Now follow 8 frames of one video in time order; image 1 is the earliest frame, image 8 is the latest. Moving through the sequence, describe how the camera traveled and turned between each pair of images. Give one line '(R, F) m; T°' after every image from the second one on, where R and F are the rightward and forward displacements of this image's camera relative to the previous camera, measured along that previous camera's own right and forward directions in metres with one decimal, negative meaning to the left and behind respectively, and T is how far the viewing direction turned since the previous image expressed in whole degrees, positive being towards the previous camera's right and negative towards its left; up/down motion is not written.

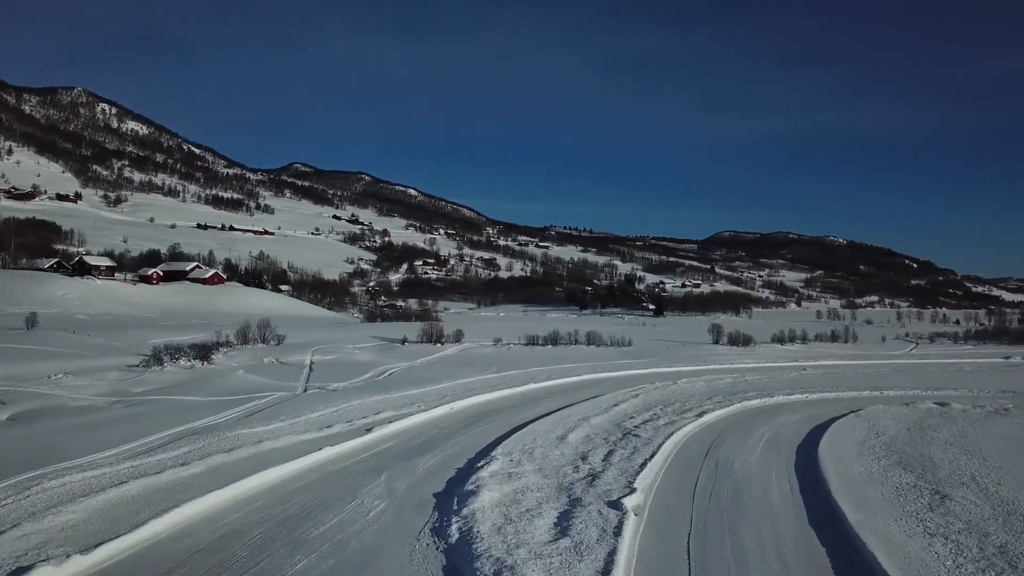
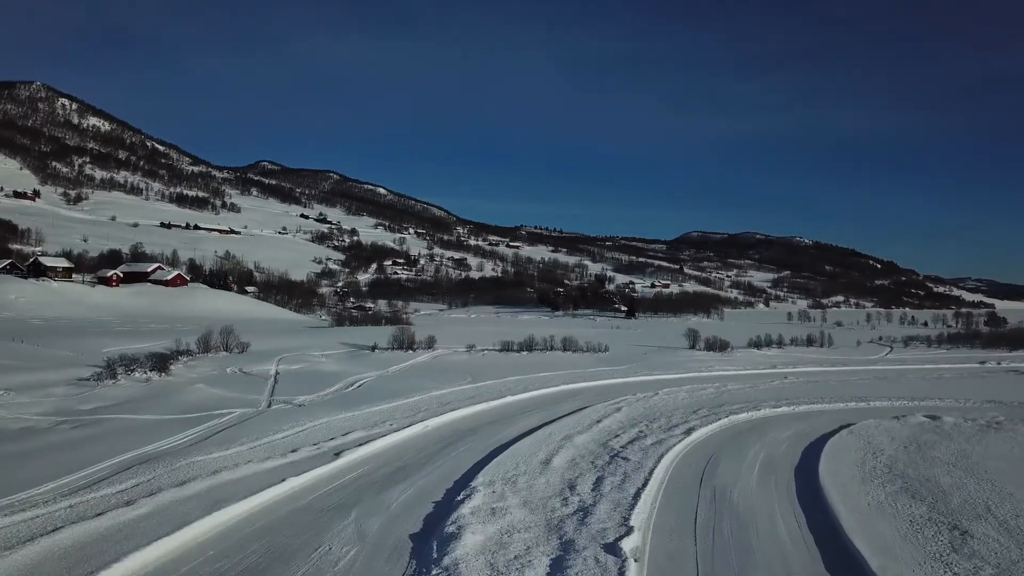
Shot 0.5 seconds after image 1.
(-0.1, +0.6) m; +2°
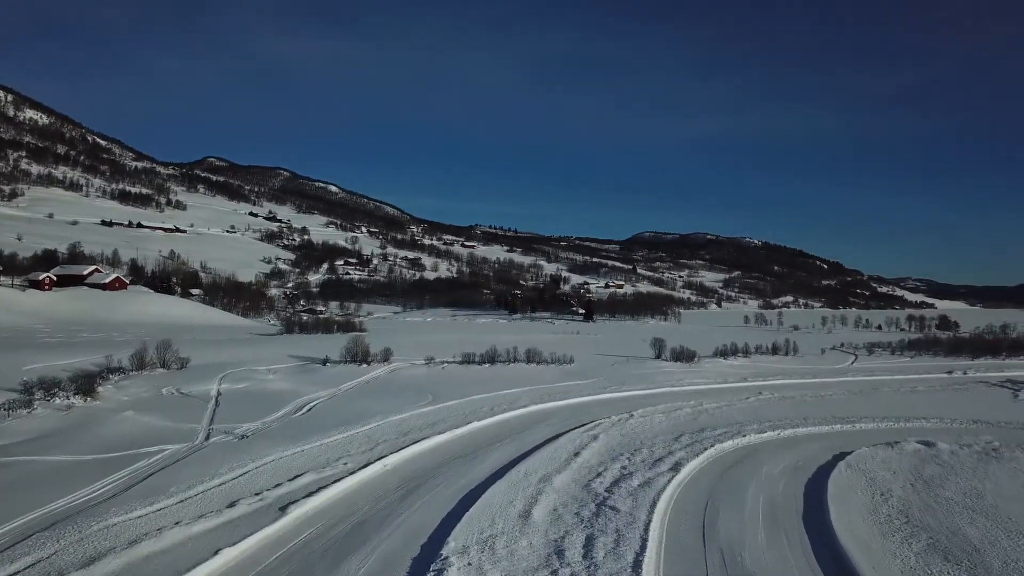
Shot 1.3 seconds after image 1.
(-0.2, +1.1) m; +3°
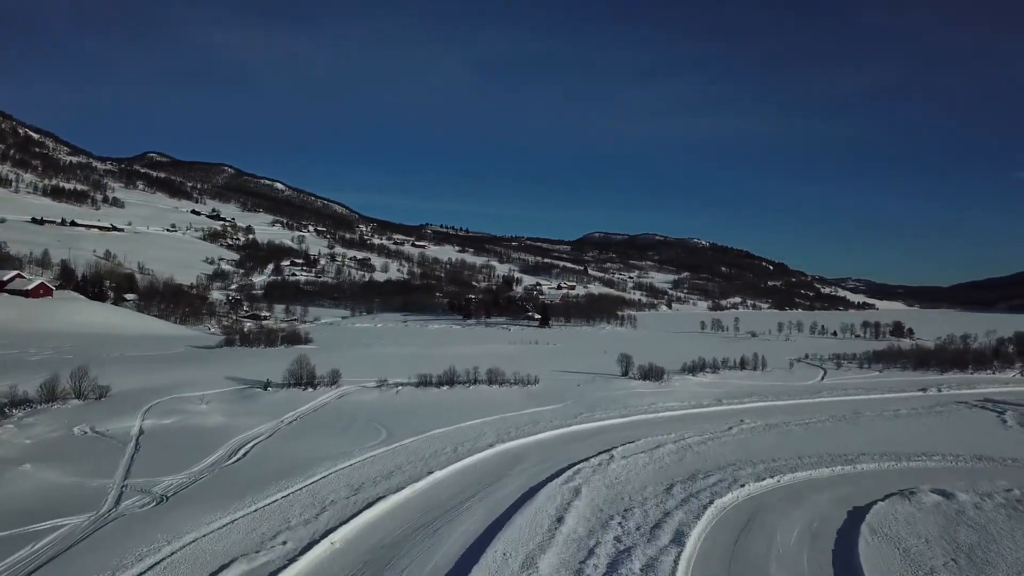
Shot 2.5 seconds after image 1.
(-0.3, +1.5) m; +4°
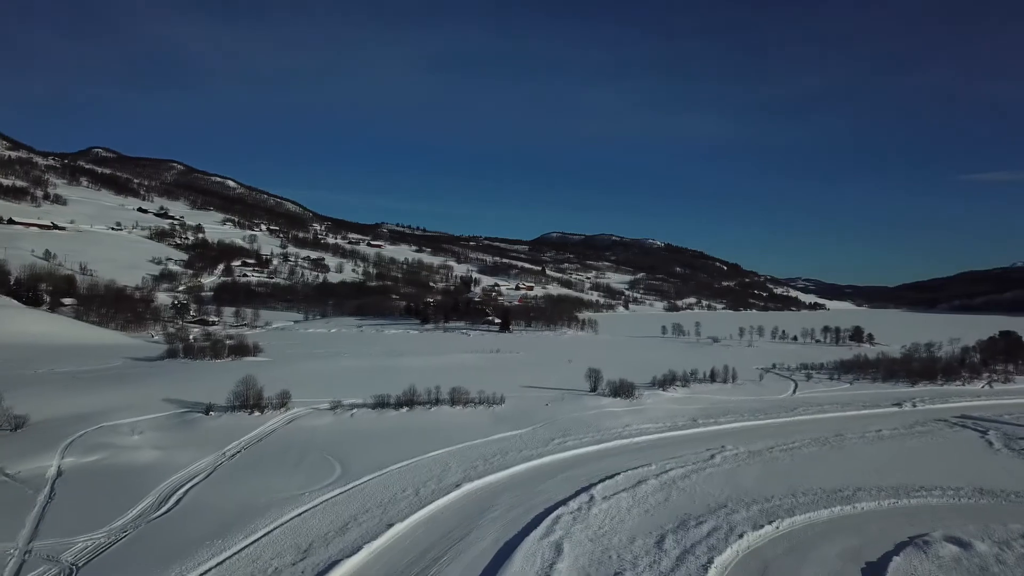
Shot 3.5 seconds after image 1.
(-0.2, +1.2) m; +3°
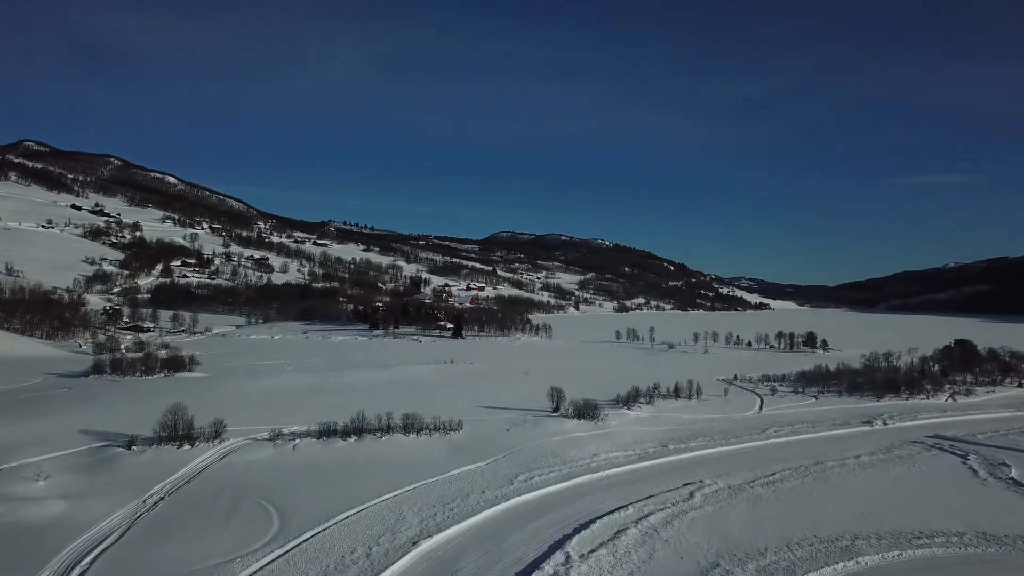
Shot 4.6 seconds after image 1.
(-0.2, +1.4) m; +4°
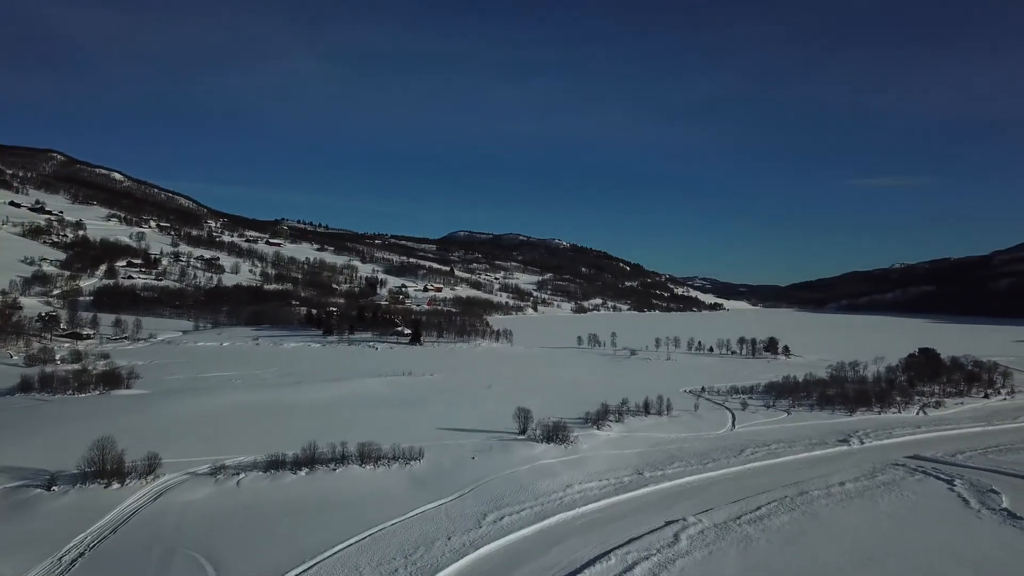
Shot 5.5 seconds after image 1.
(-0.2, +1.2) m; +3°
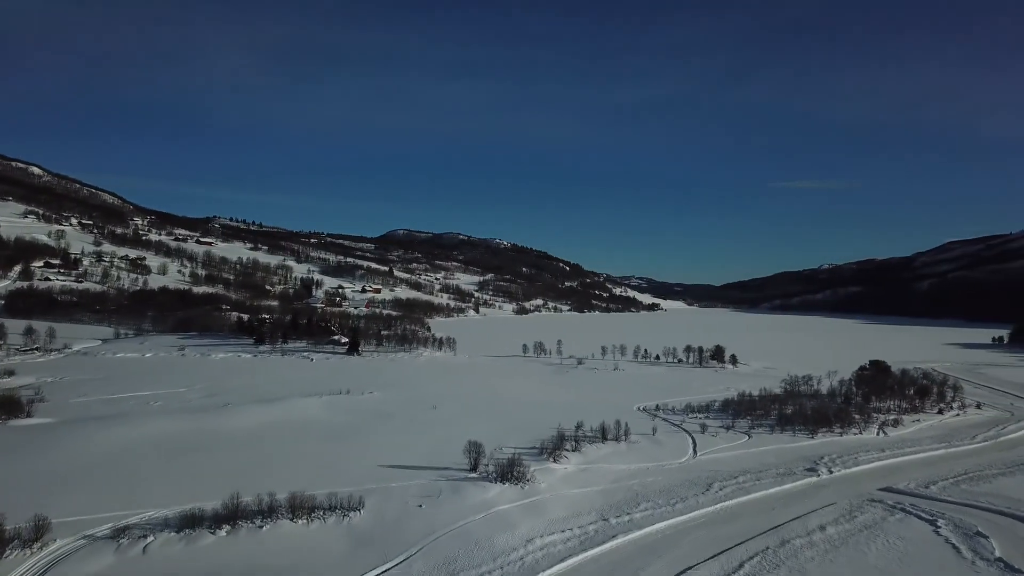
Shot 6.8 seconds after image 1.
(-0.2, +1.7) m; +4°
